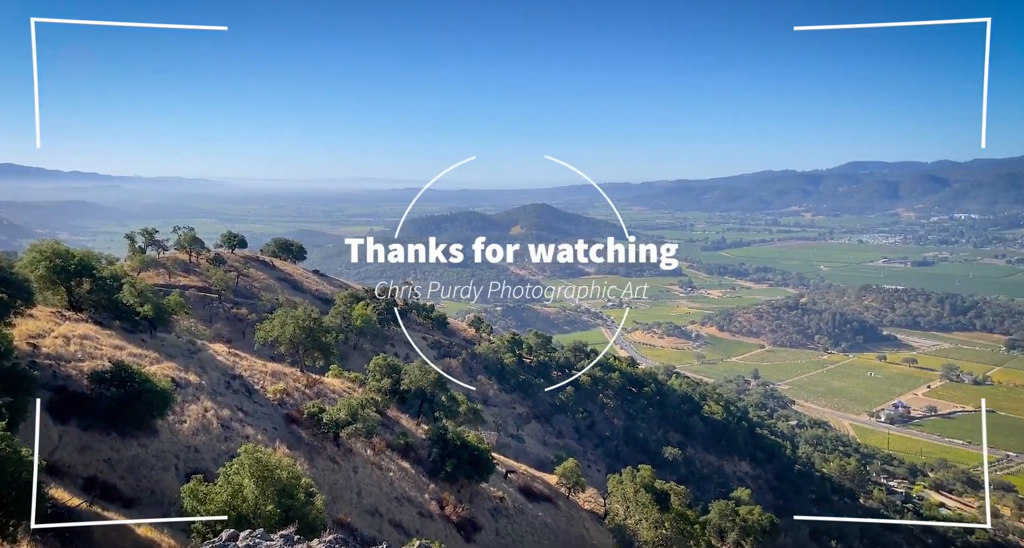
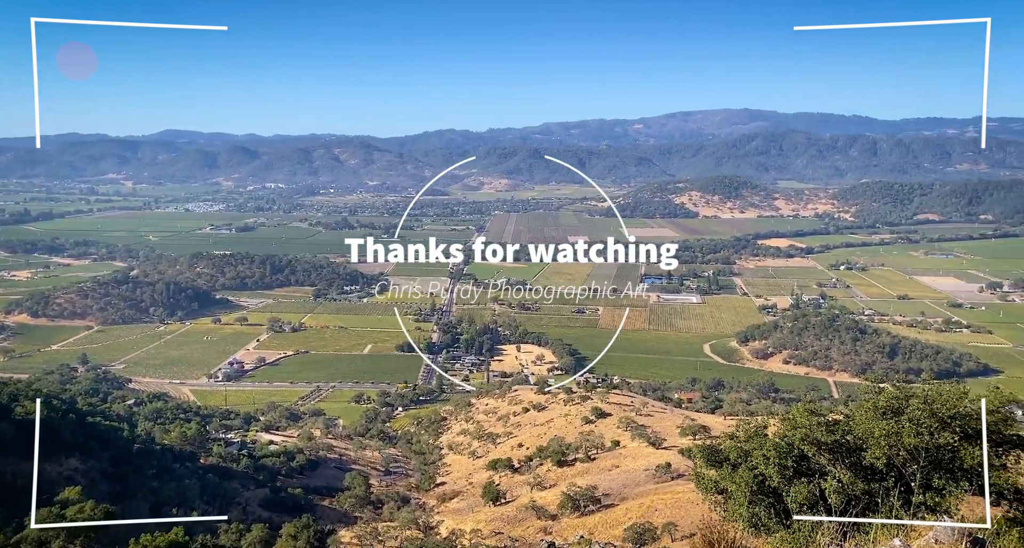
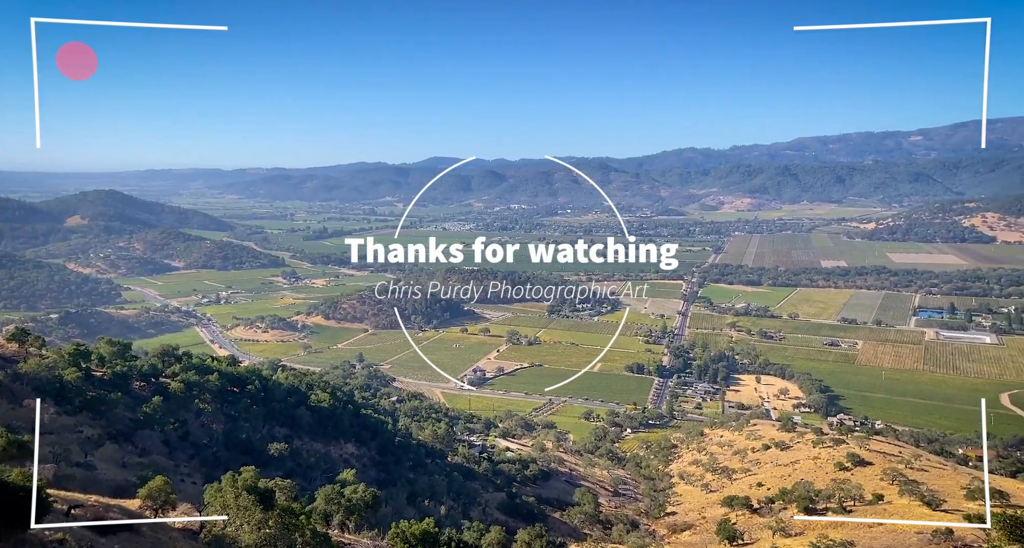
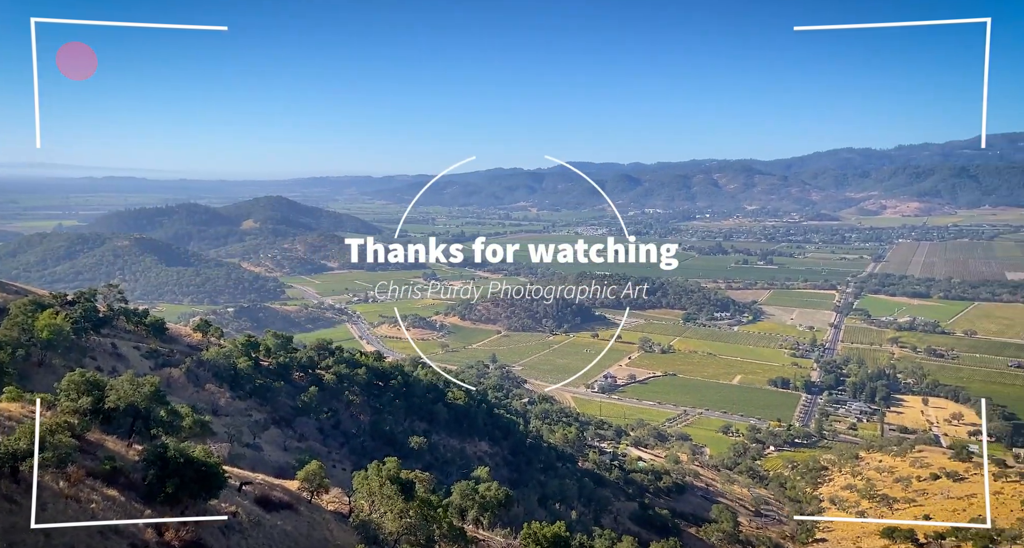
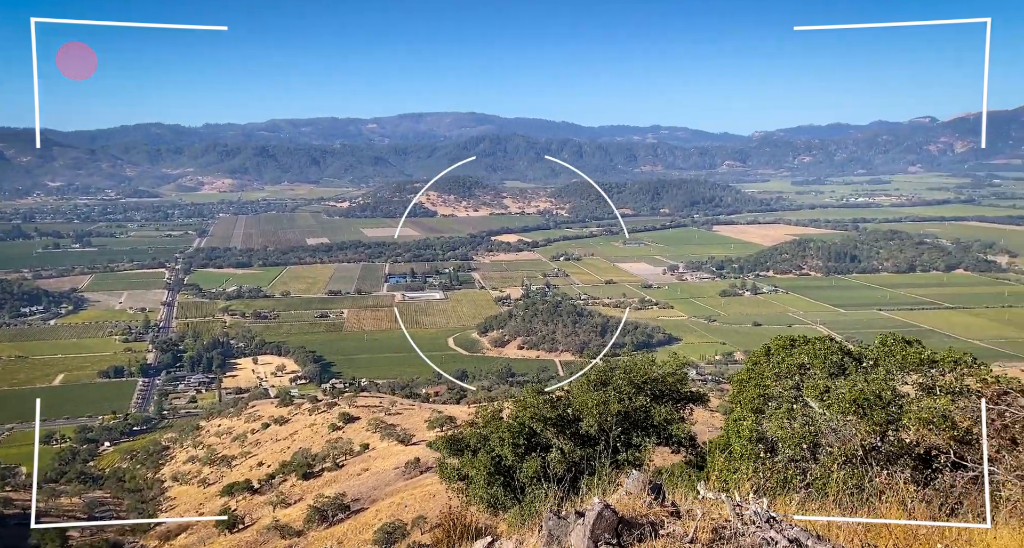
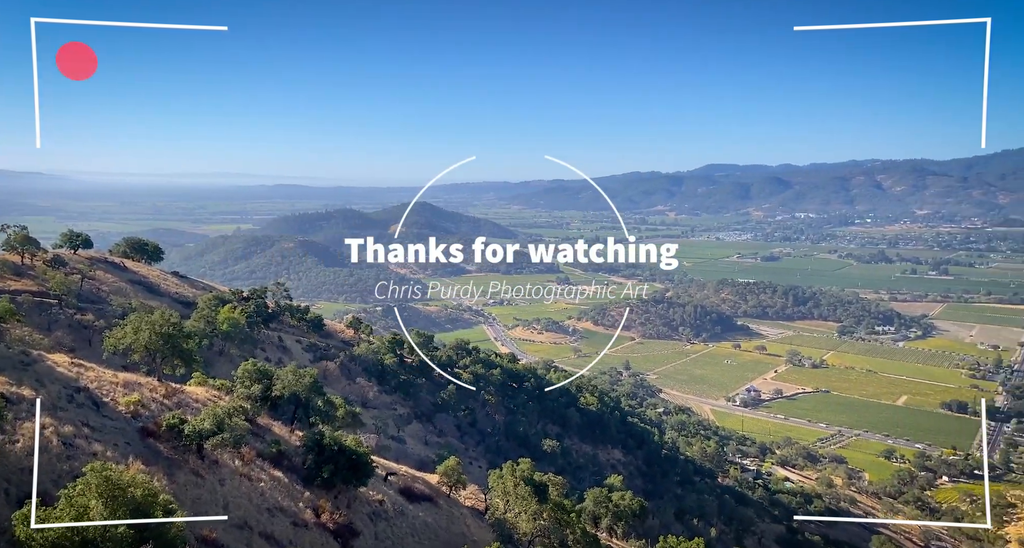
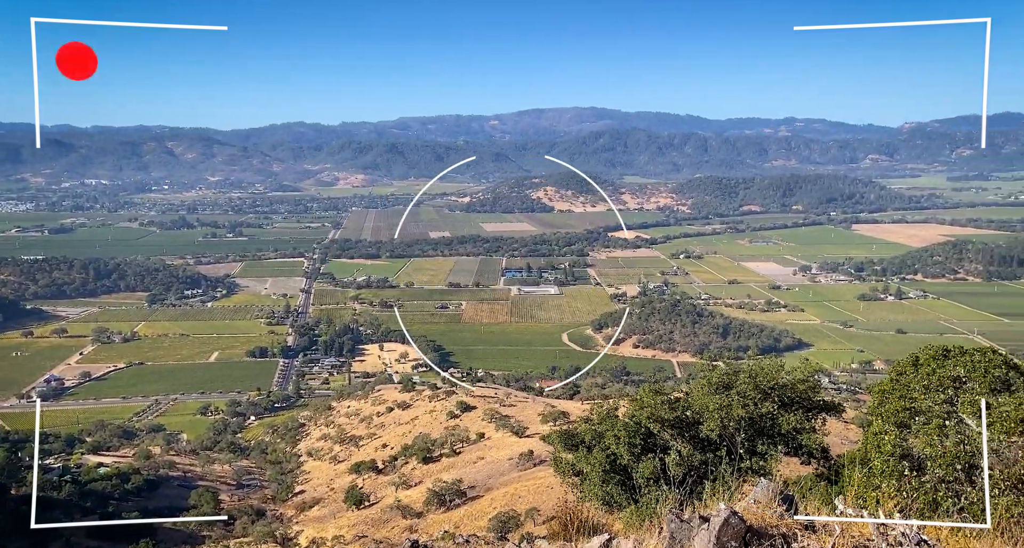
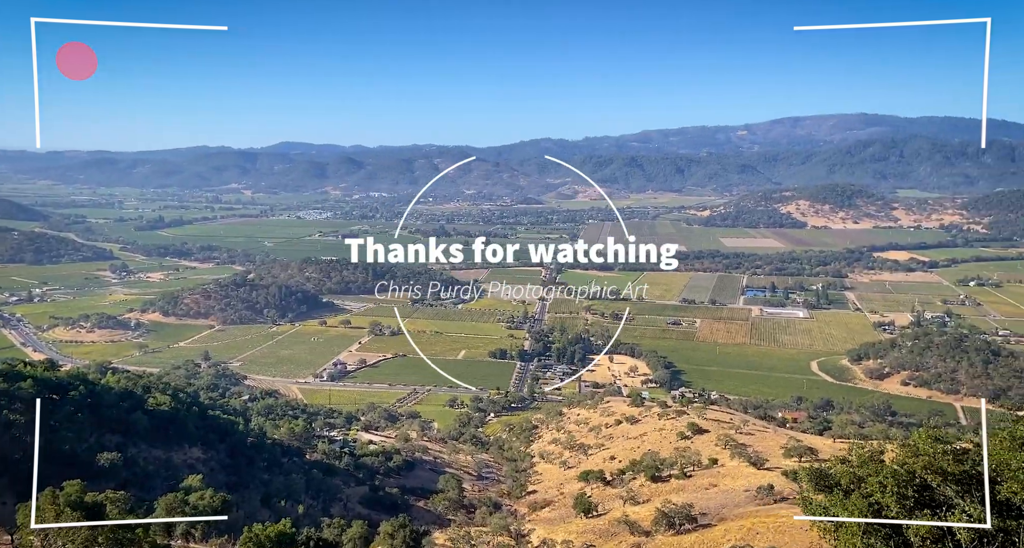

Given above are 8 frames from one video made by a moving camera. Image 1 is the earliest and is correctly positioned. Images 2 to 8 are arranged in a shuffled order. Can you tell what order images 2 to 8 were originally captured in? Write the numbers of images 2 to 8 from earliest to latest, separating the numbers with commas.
6, 4, 3, 8, 2, 7, 5
